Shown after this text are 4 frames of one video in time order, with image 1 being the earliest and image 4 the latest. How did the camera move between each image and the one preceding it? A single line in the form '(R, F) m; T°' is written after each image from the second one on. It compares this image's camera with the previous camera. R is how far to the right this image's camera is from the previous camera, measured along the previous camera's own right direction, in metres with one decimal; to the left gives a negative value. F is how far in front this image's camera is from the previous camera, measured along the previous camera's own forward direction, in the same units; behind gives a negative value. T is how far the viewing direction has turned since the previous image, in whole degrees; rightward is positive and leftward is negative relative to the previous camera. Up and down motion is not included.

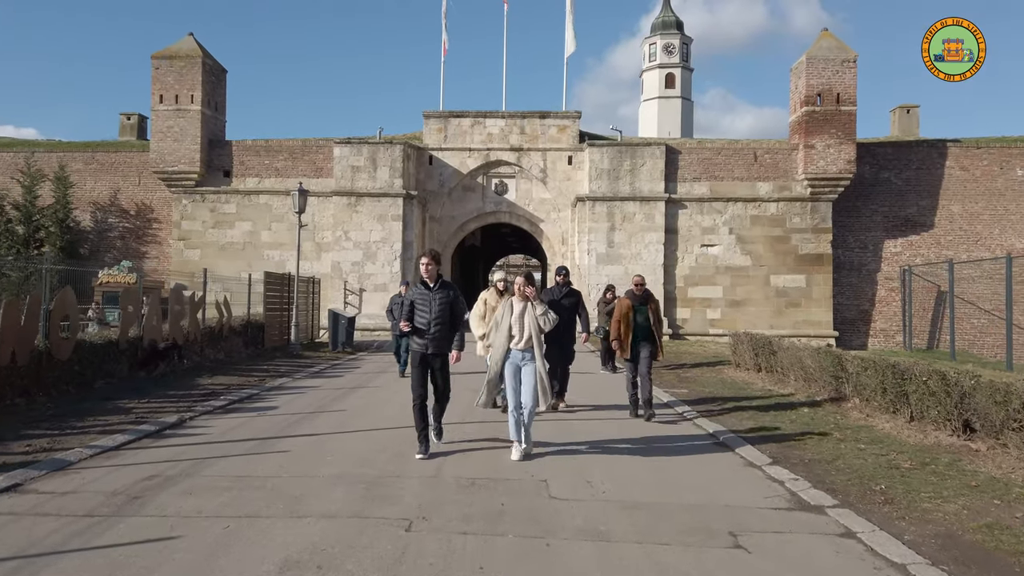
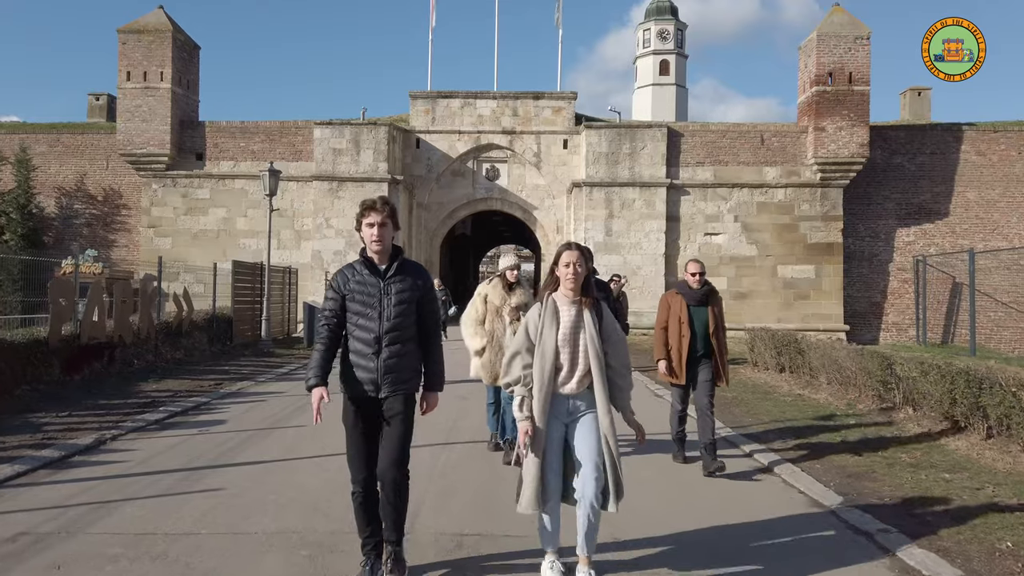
(-0.1, +1.6) m; +1°
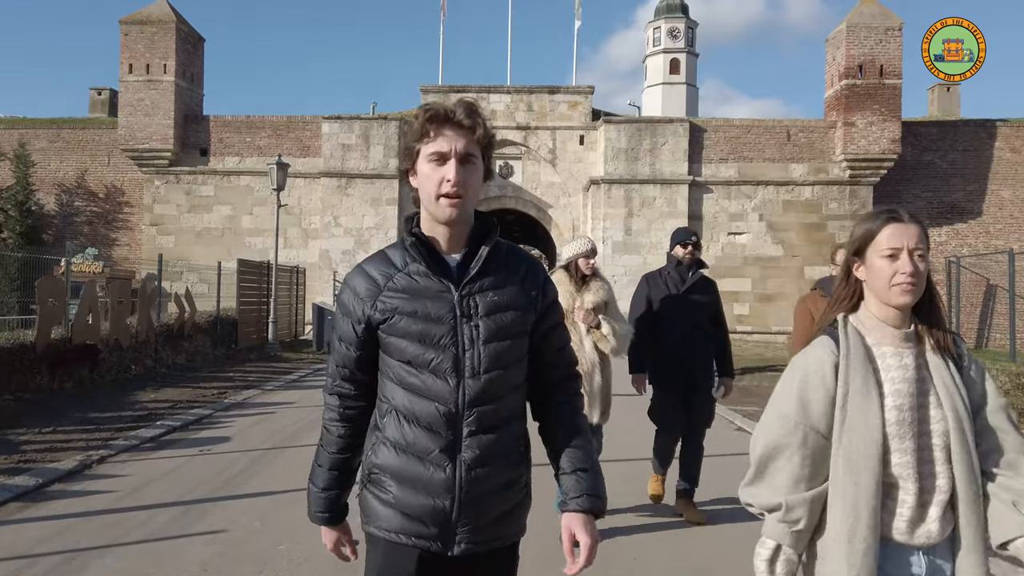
(-0.4, +1.0) m; 0°
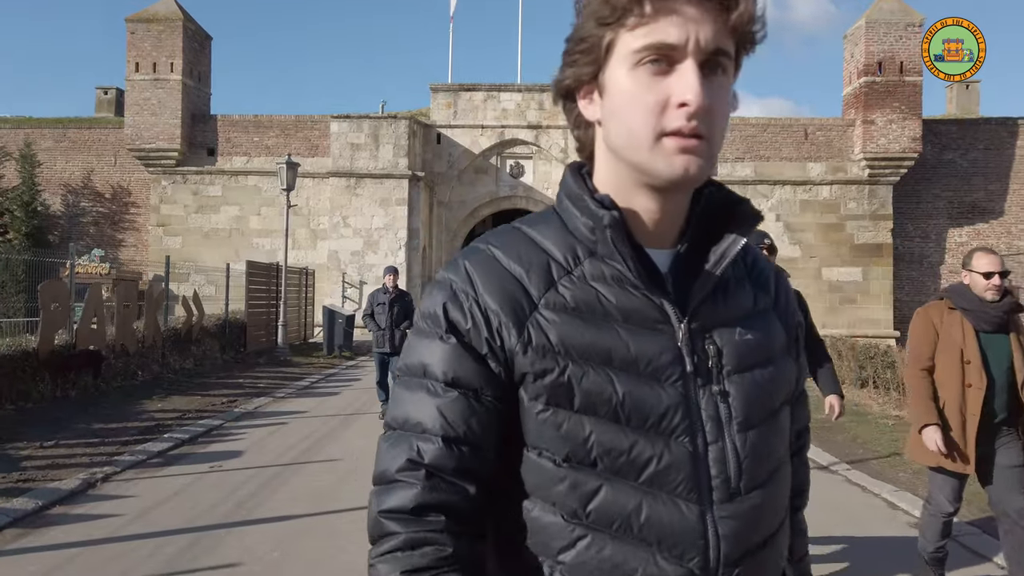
(-0.2, +0.4) m; 0°
